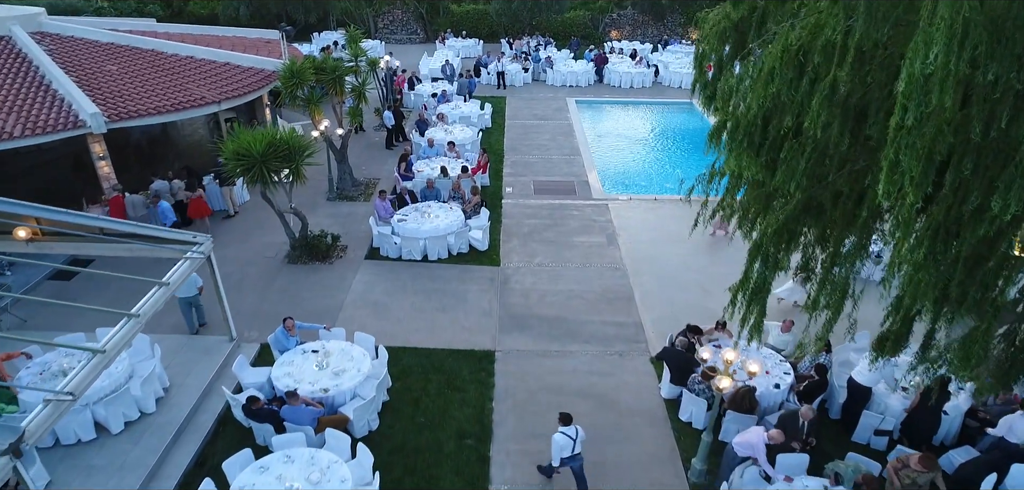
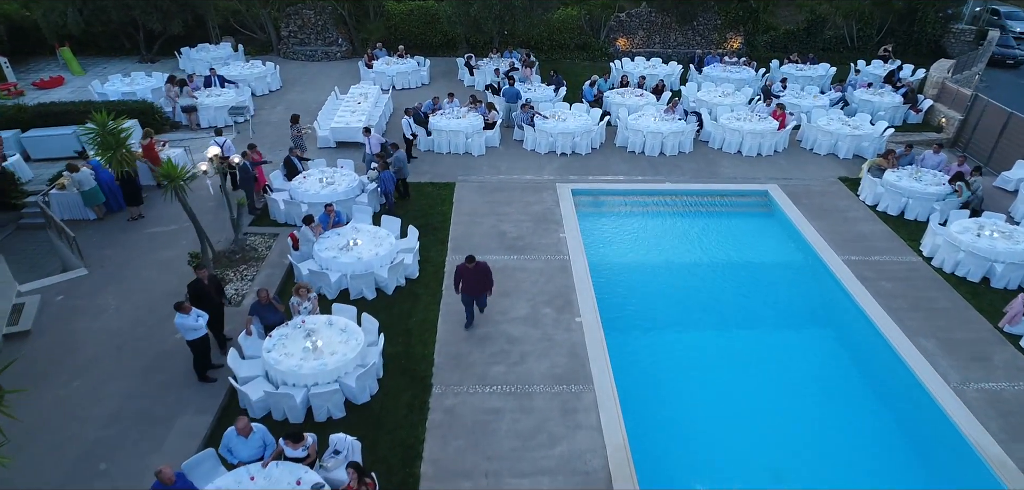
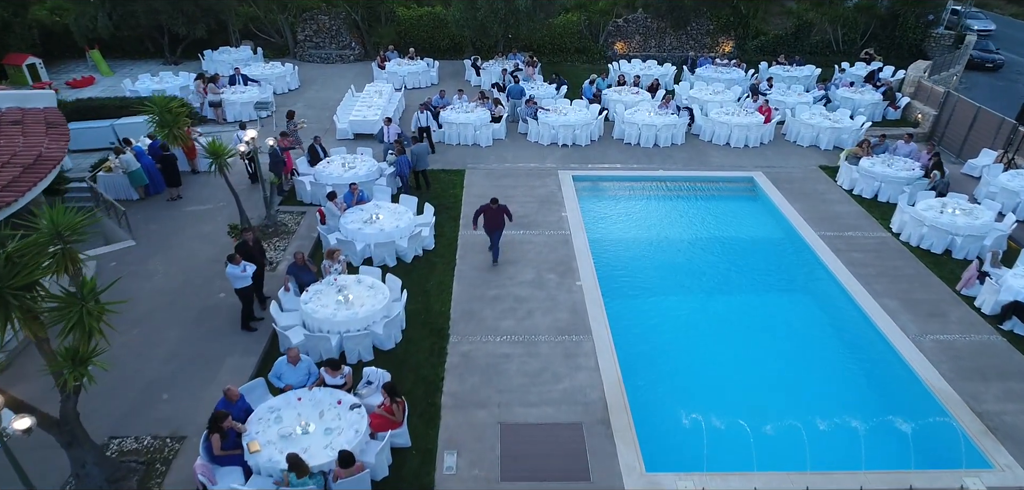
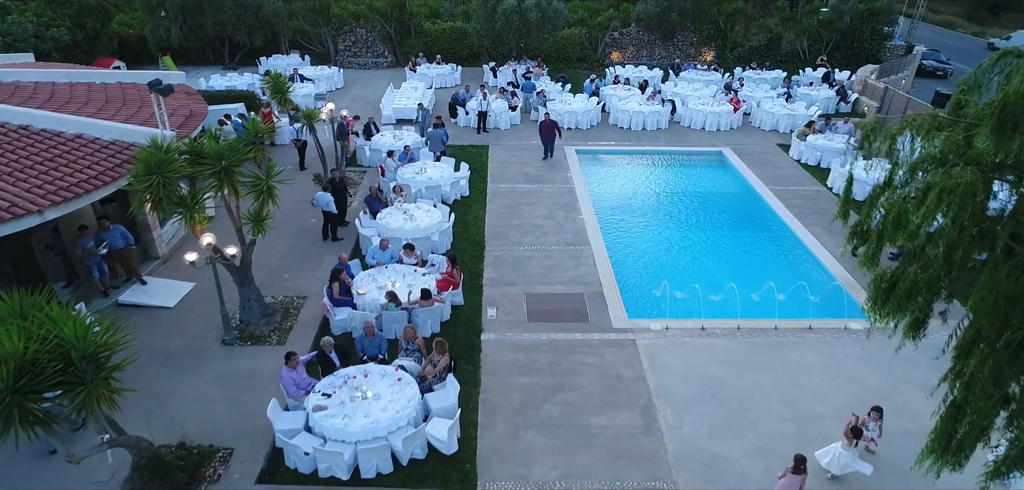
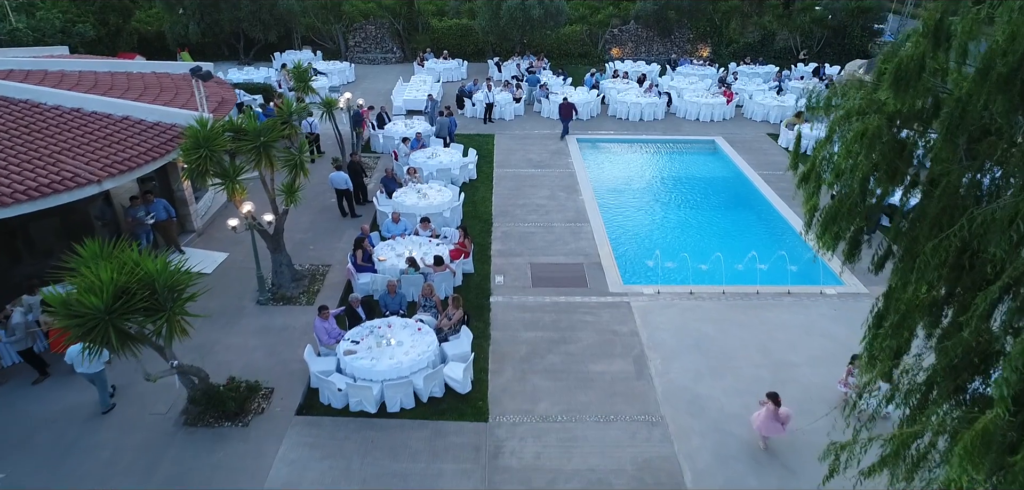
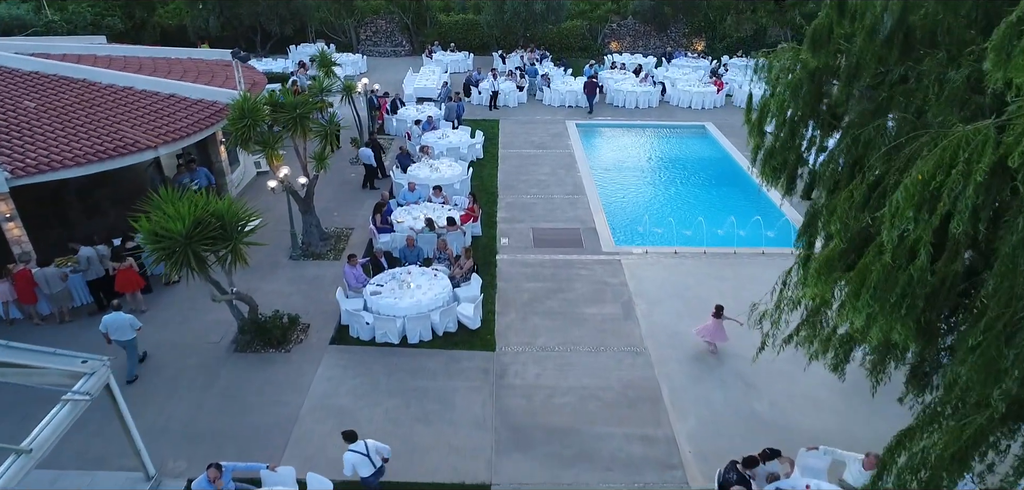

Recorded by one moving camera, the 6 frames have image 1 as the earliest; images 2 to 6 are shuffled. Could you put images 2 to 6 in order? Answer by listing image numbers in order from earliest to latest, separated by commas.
6, 5, 4, 3, 2
